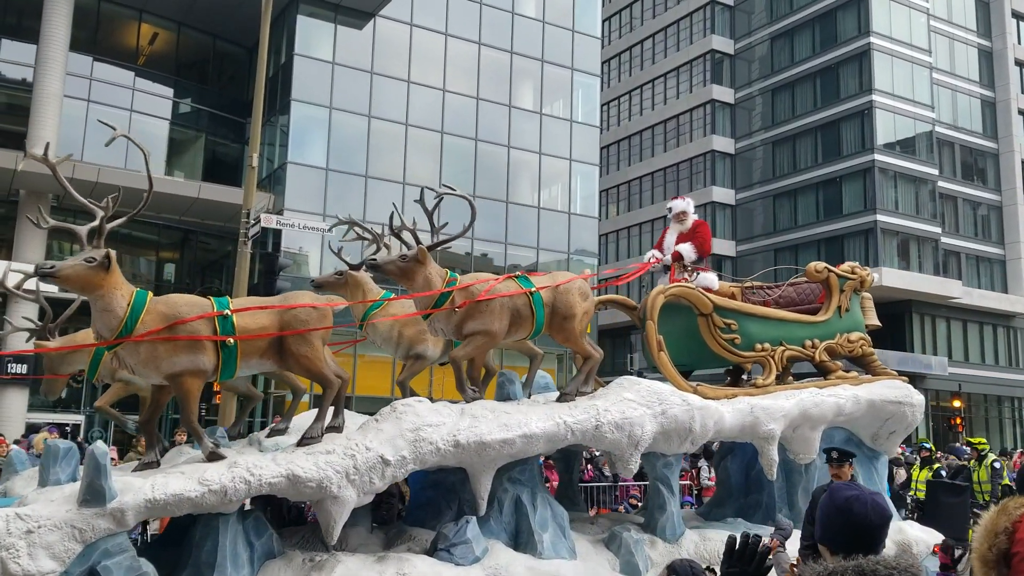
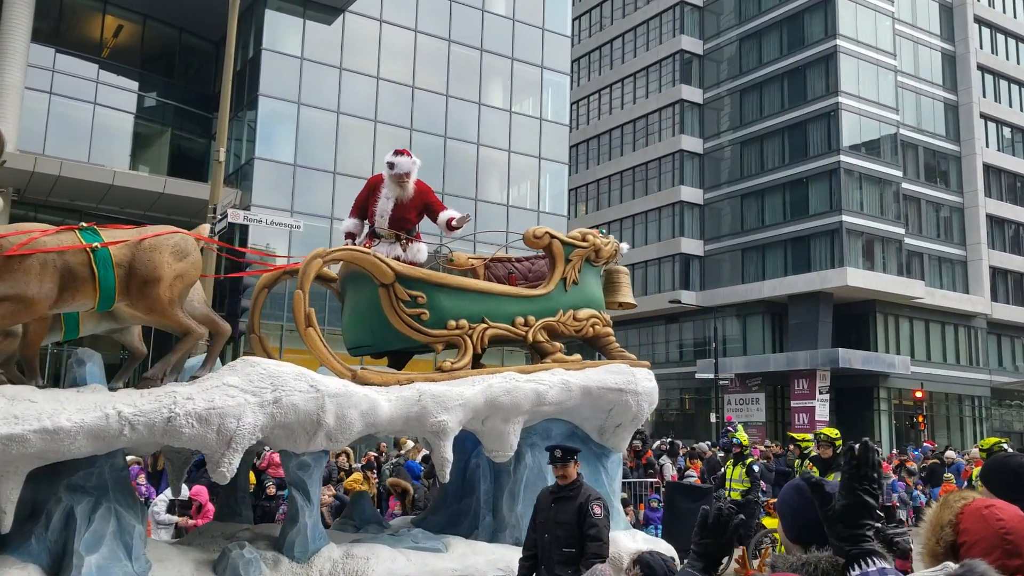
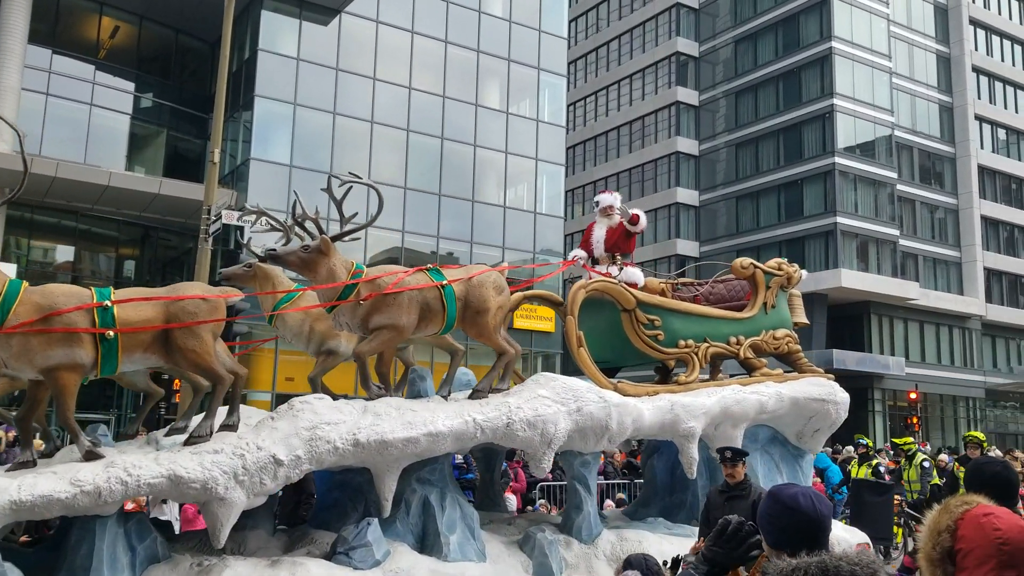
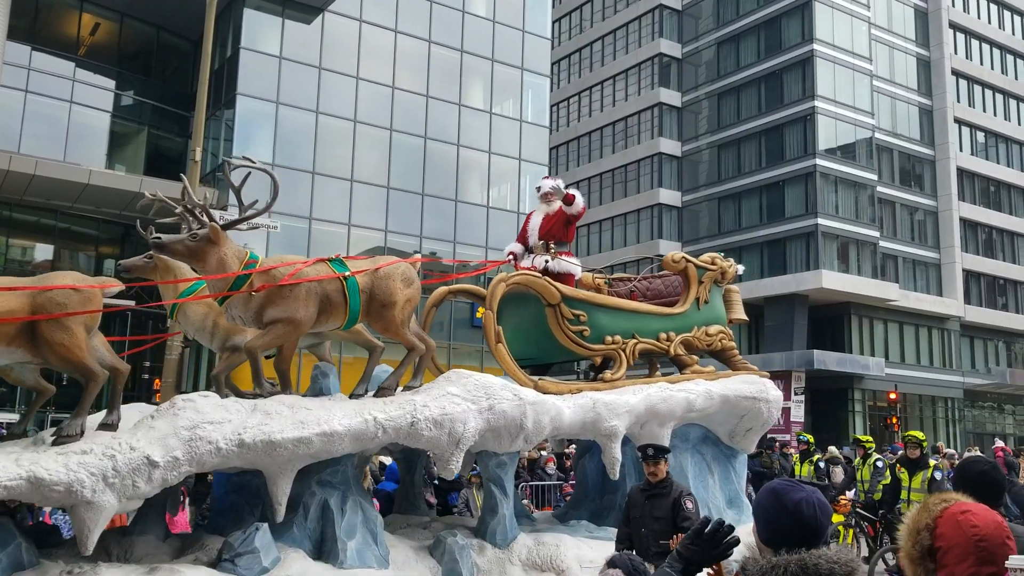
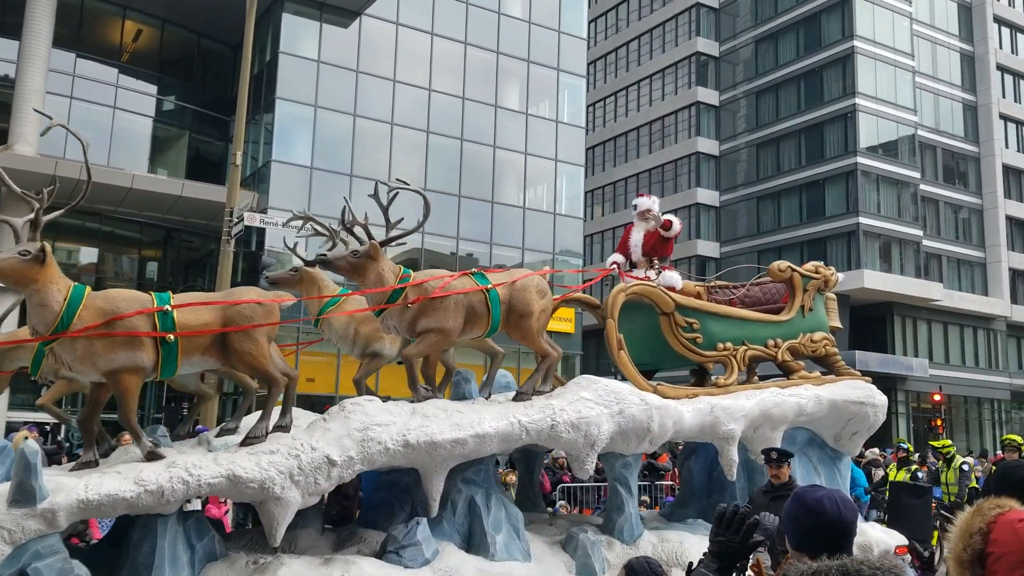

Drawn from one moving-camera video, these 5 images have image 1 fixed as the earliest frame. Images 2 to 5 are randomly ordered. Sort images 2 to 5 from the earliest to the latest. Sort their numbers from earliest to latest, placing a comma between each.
5, 3, 4, 2
